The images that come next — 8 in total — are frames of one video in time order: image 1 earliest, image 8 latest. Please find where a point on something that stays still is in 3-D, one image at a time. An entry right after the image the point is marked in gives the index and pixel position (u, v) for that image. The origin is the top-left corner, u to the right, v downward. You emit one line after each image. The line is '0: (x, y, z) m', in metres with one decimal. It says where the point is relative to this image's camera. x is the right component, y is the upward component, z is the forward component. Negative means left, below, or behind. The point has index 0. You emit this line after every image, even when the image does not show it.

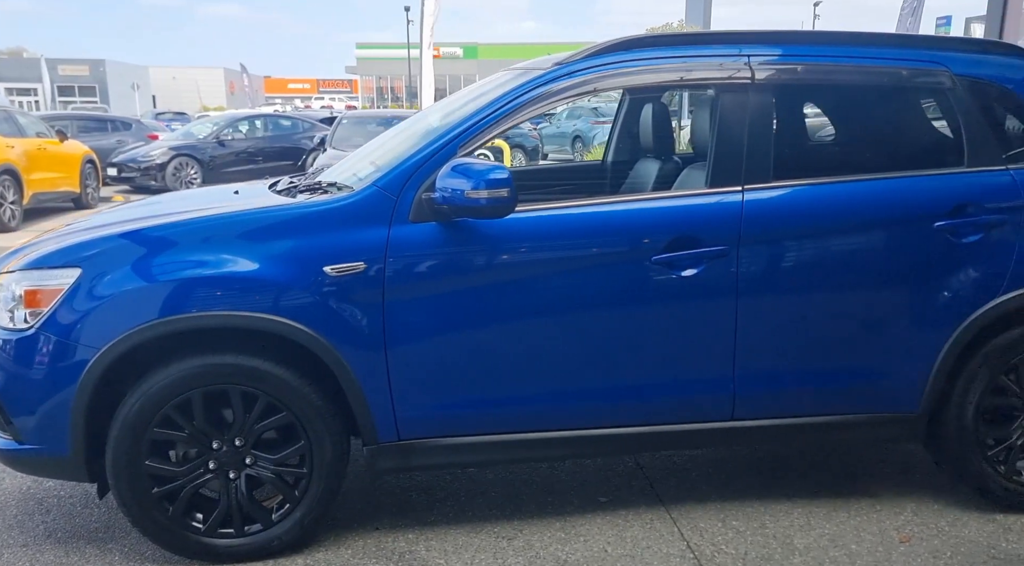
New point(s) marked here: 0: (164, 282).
0: (-1.1, 0.0, +2.8) m
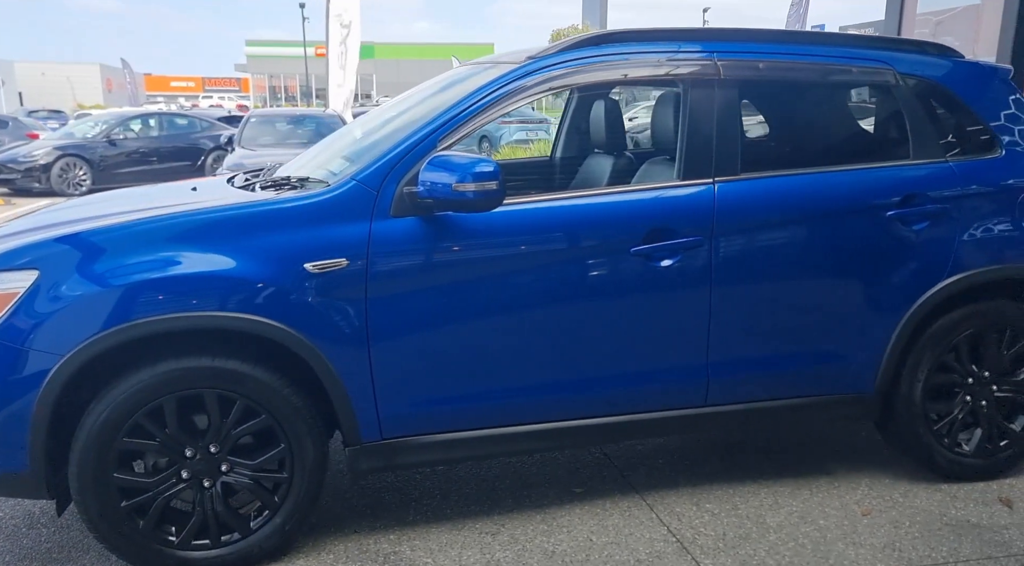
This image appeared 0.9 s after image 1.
0: (-1.2, 0.0, +2.7) m
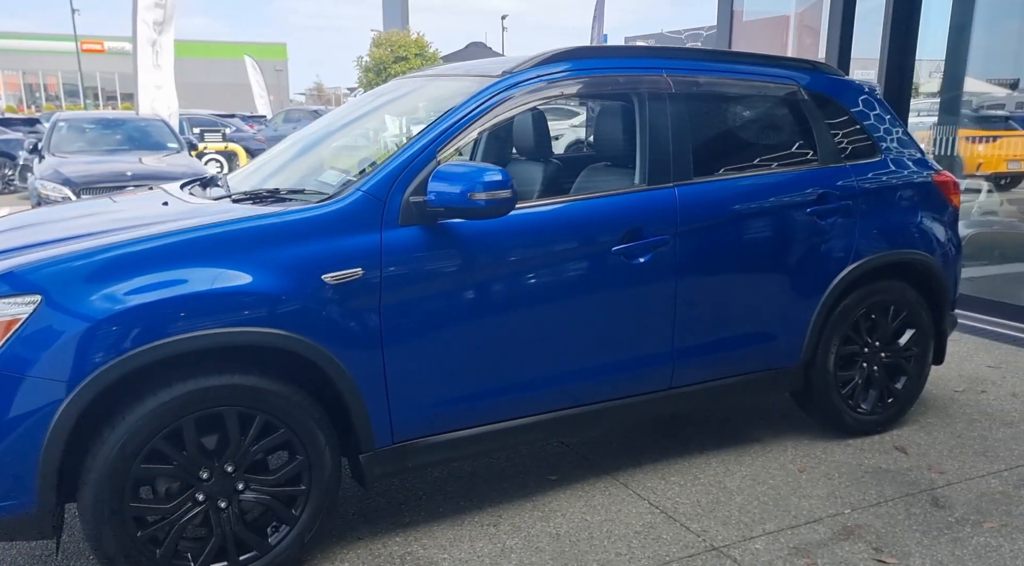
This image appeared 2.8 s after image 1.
0: (-1.1, -0.1, +2.6) m
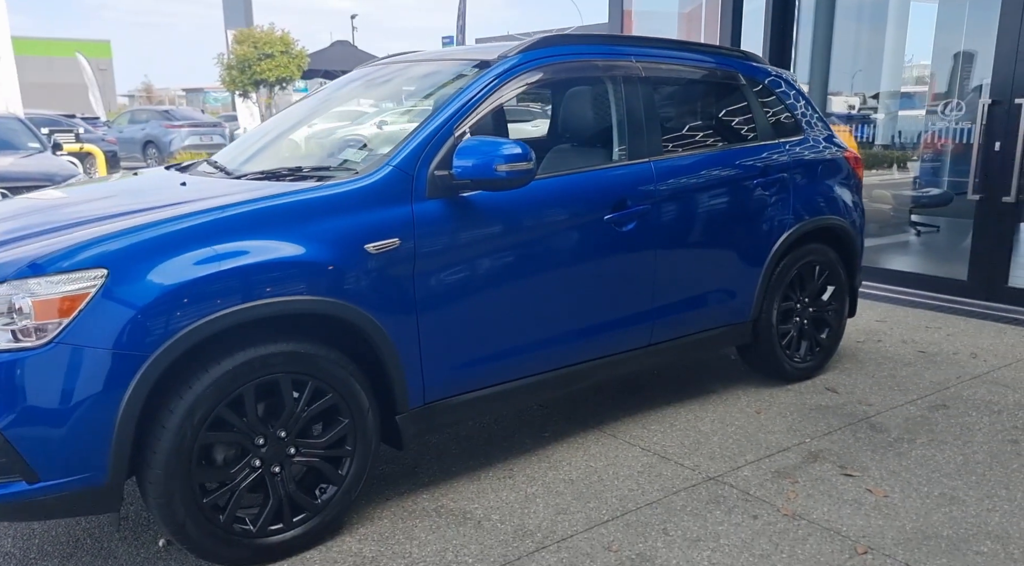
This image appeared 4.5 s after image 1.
0: (-0.9, 0.0, +2.7) m
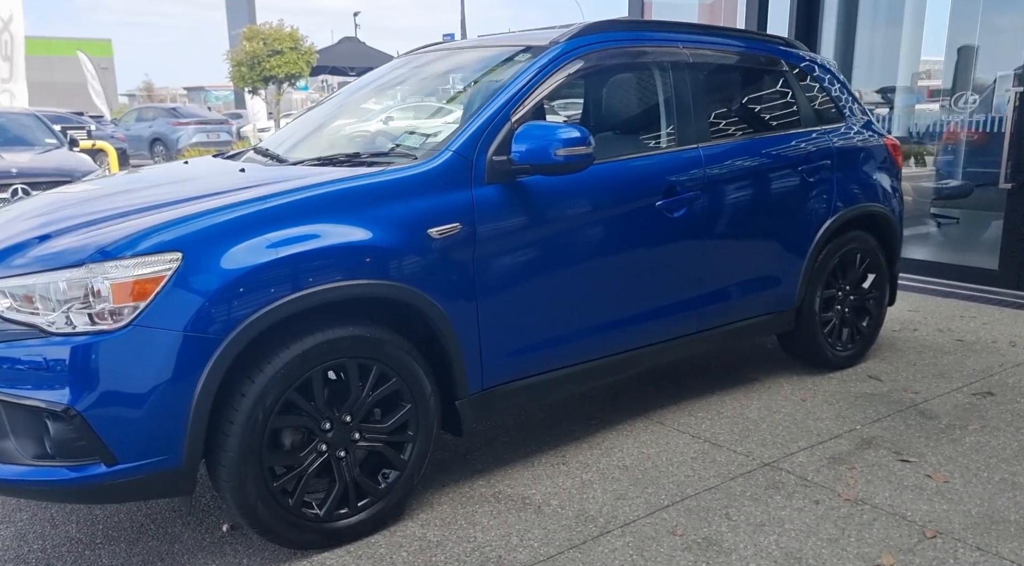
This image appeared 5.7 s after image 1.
0: (-0.7, +0.1, +2.7) m
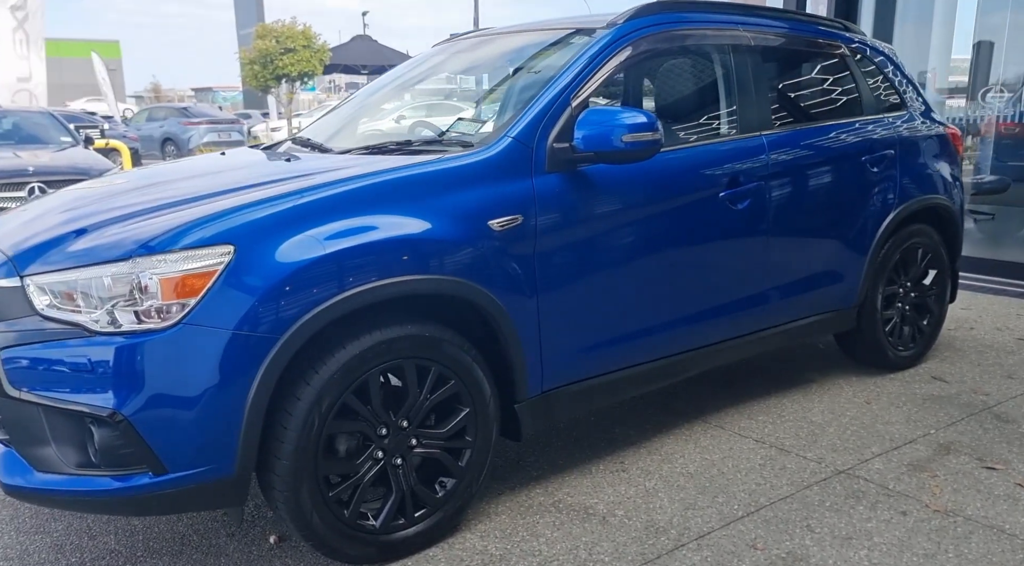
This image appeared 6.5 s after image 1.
0: (-0.5, +0.1, +2.5) m
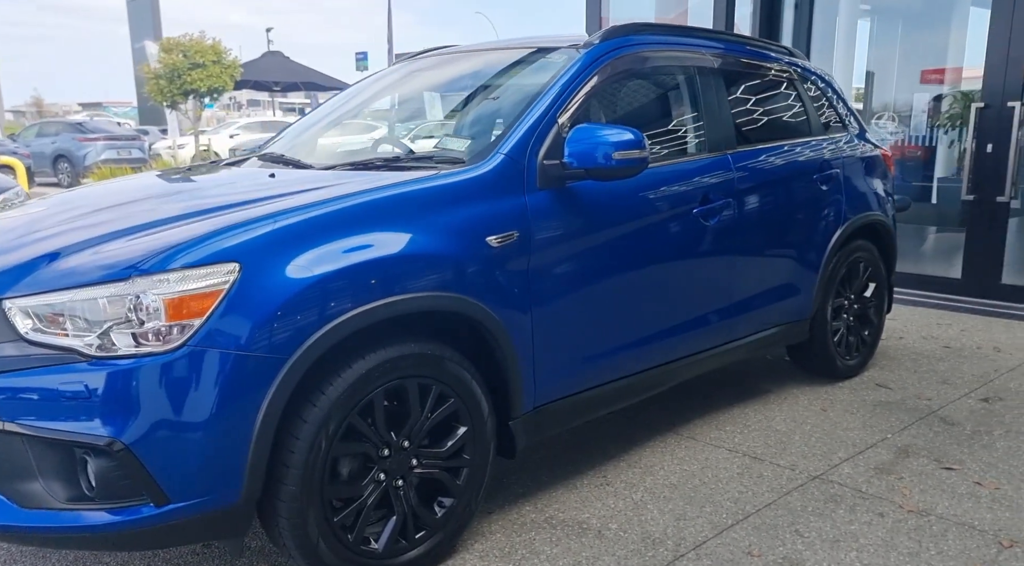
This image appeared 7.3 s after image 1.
0: (-0.5, 0.0, +2.4) m
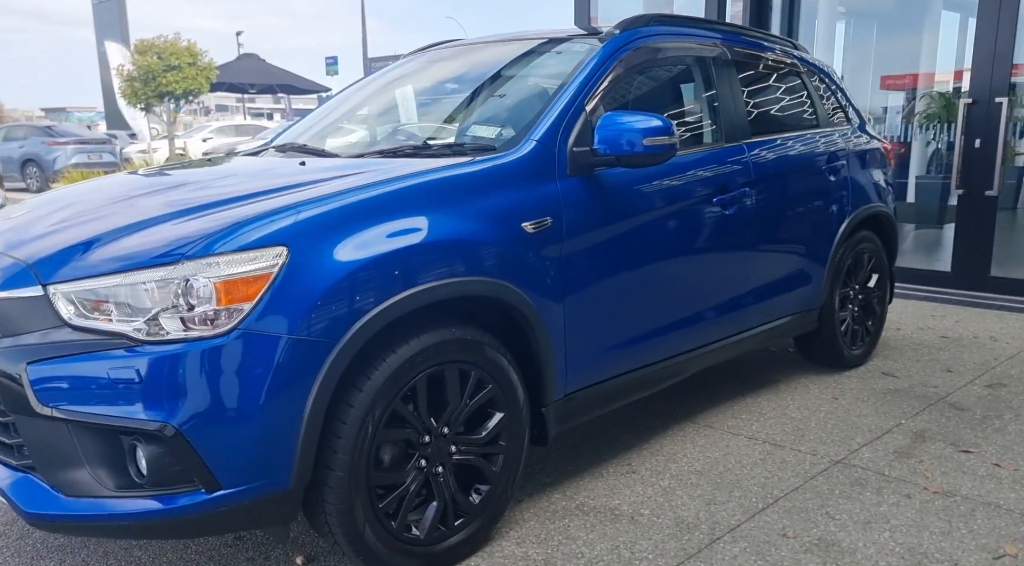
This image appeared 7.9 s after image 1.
0: (-0.3, +0.1, +2.4) m
